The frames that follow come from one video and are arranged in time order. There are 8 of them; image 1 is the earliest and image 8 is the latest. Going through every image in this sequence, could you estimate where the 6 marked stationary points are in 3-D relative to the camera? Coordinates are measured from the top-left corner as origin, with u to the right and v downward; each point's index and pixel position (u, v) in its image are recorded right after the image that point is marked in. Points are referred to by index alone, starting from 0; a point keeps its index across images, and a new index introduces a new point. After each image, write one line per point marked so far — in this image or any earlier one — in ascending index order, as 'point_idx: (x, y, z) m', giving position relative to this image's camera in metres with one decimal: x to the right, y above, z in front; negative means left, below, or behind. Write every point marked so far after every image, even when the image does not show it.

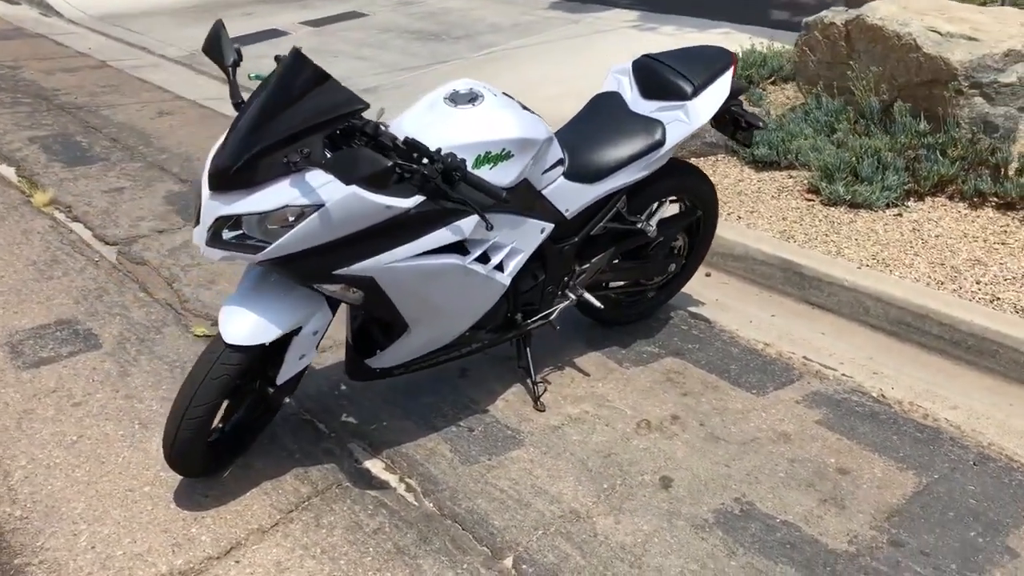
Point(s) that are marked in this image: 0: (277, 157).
0: (-0.7, +0.4, +2.9) m
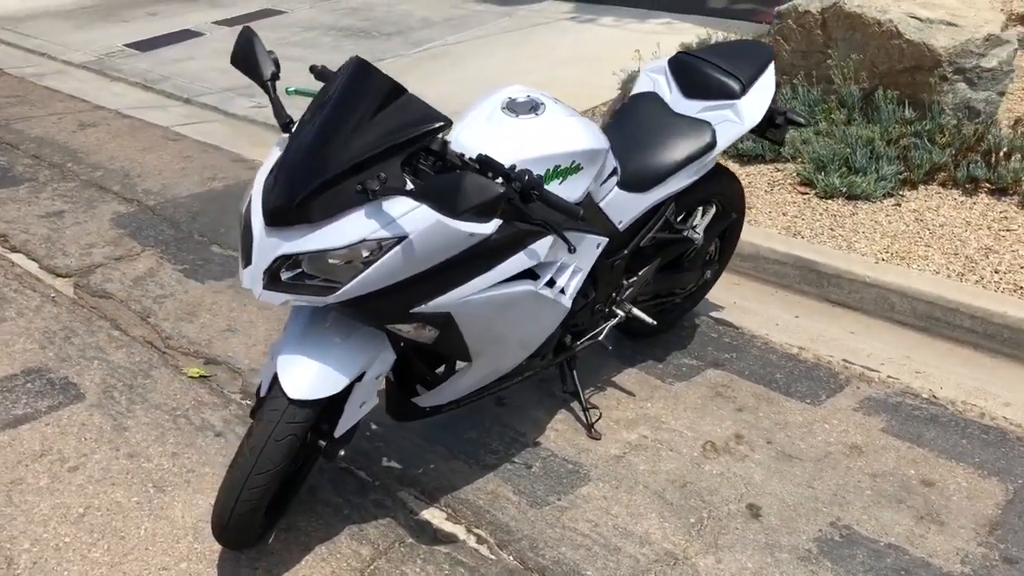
0: (-0.4, +0.3, +2.5) m
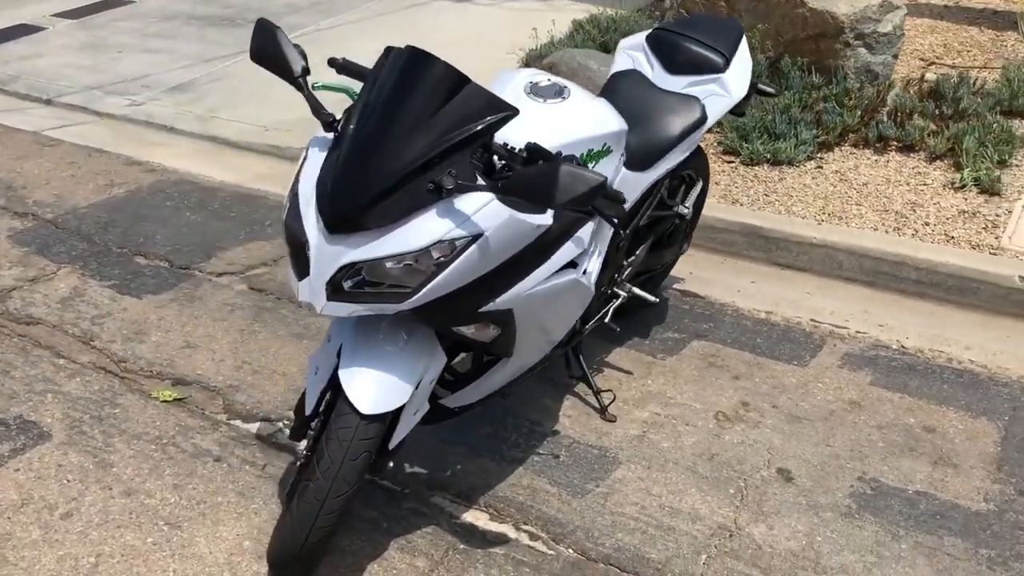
0: (-0.2, +0.2, +2.4) m
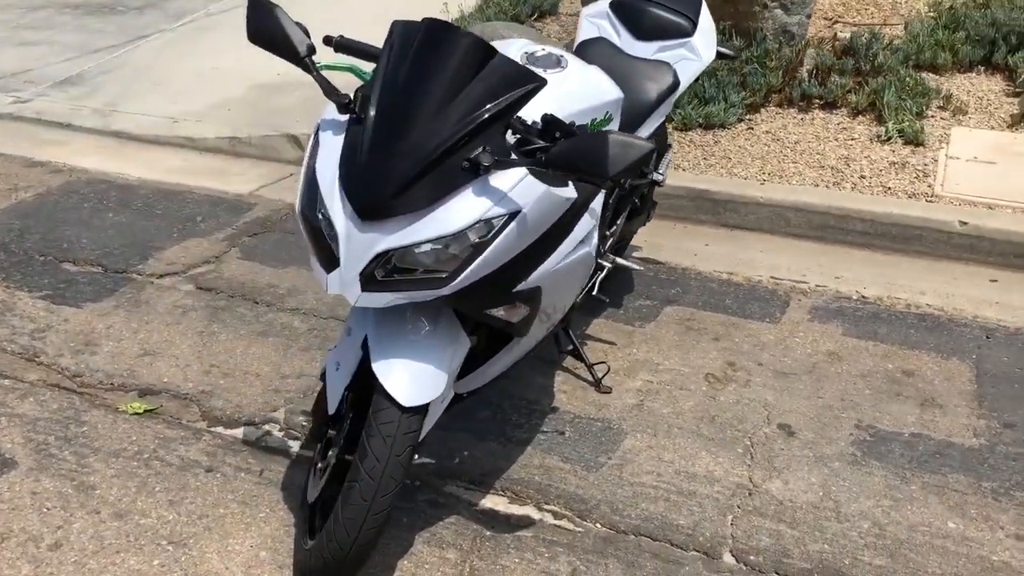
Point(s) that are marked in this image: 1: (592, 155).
0: (-0.1, +0.3, +2.3) m
1: (+0.2, +0.3, +2.2) m
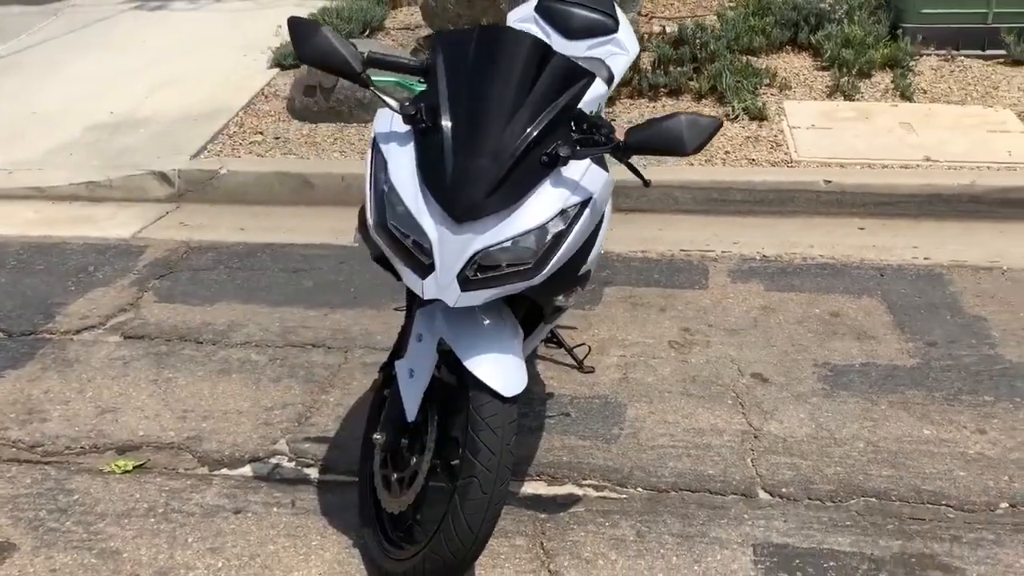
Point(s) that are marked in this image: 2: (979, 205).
0: (+0.1, +0.3, +2.4) m
1: (+0.4, +0.4, +2.4) m
2: (+2.5, +0.5, +5.2) m
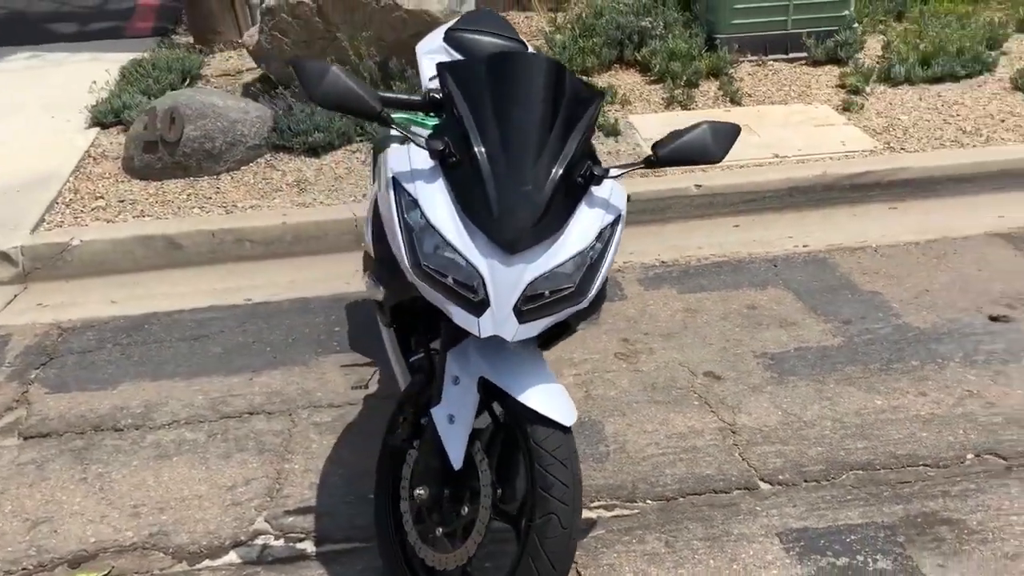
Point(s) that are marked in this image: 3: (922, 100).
0: (+0.1, +0.3, +2.4) m
1: (+0.5, +0.4, +2.4) m
2: (+1.9, +0.6, +5.6) m
3: (+2.9, +1.3, +6.7) m
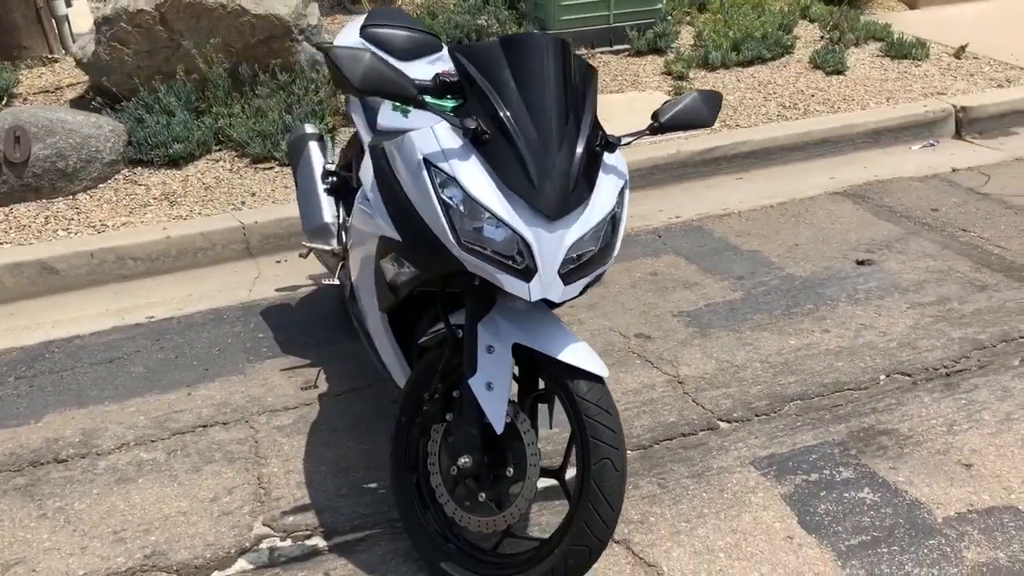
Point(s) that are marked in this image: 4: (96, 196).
0: (+0.2, +0.4, +2.6) m
1: (+0.5, +0.5, +2.7) m
2: (+1.1, +0.8, +6.1) m
3: (+1.8, +1.6, +7.4) m
4: (-2.4, +0.5, +5.6) m
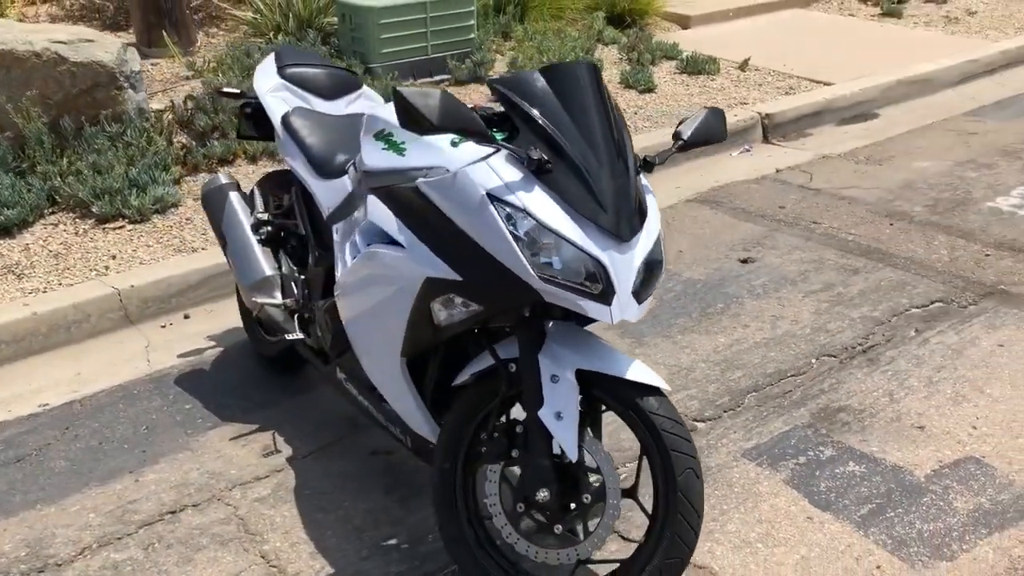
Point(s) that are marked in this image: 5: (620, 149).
0: (+0.3, +0.3, +2.6) m
1: (+0.6, +0.5, +2.8) m
2: (+0.2, +0.7, +6.3) m
3: (+0.4, +1.5, +7.7) m
4: (-3.0, +0.1, +4.9) m
5: (+0.3, +0.4, +2.6) m
